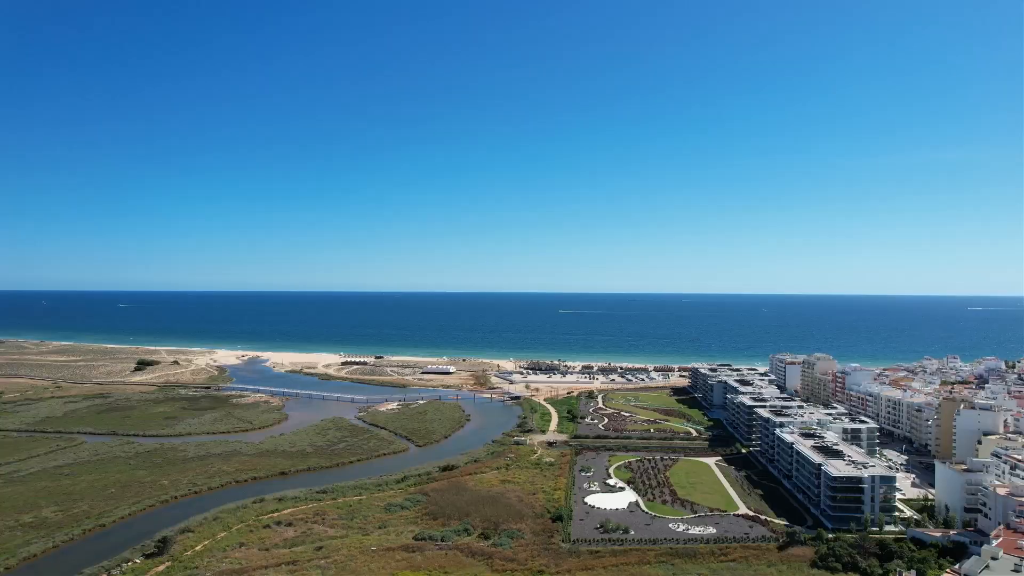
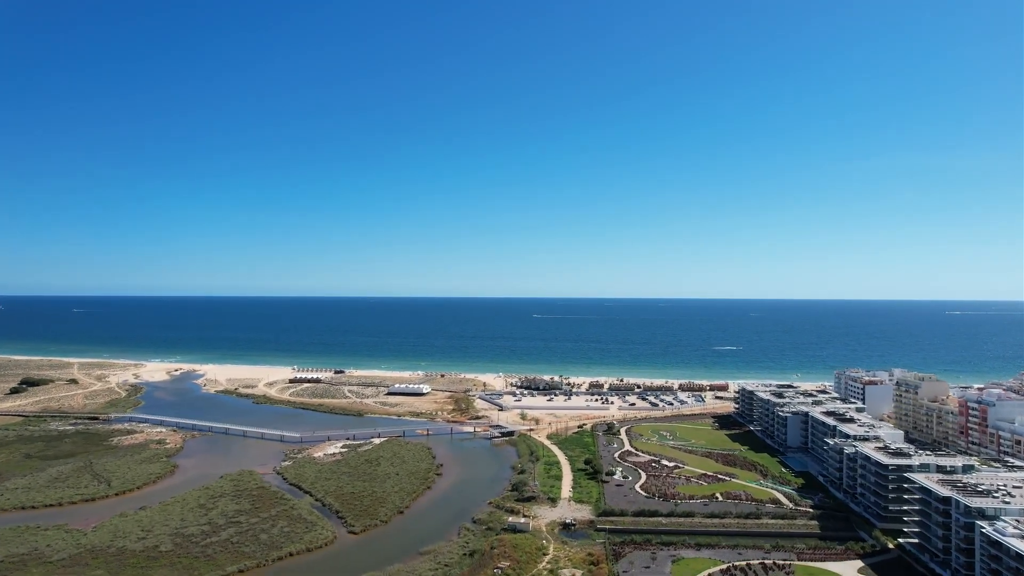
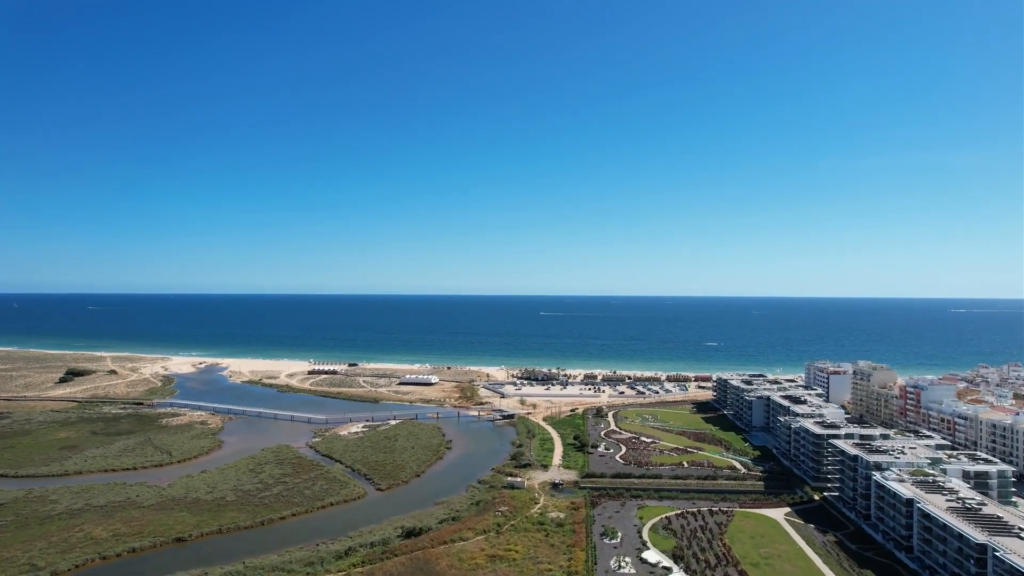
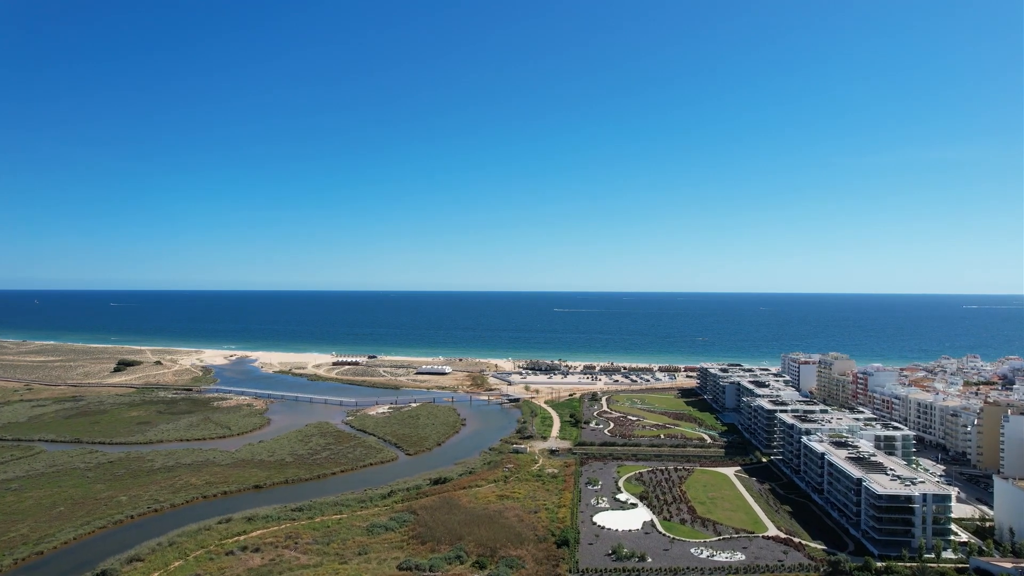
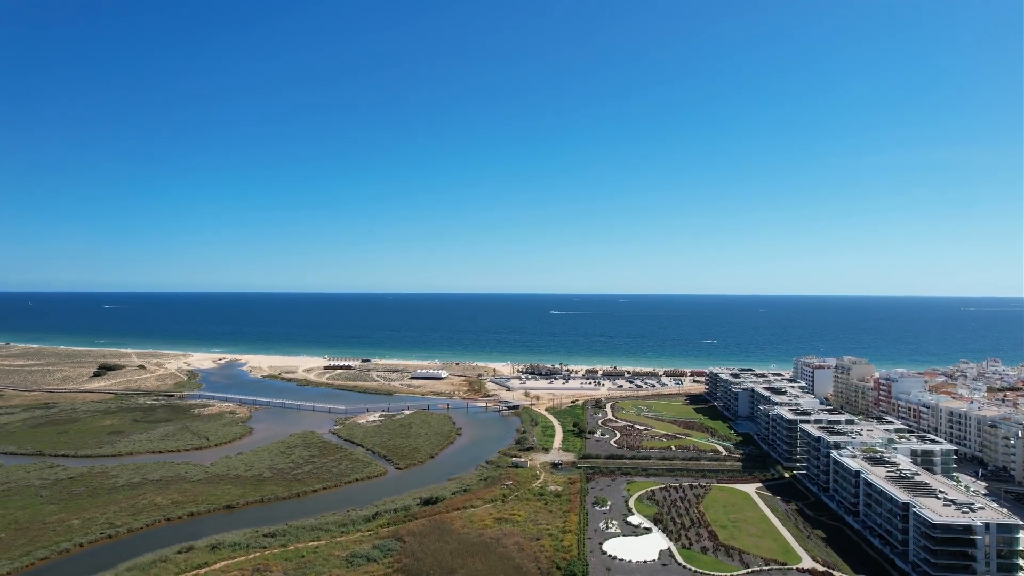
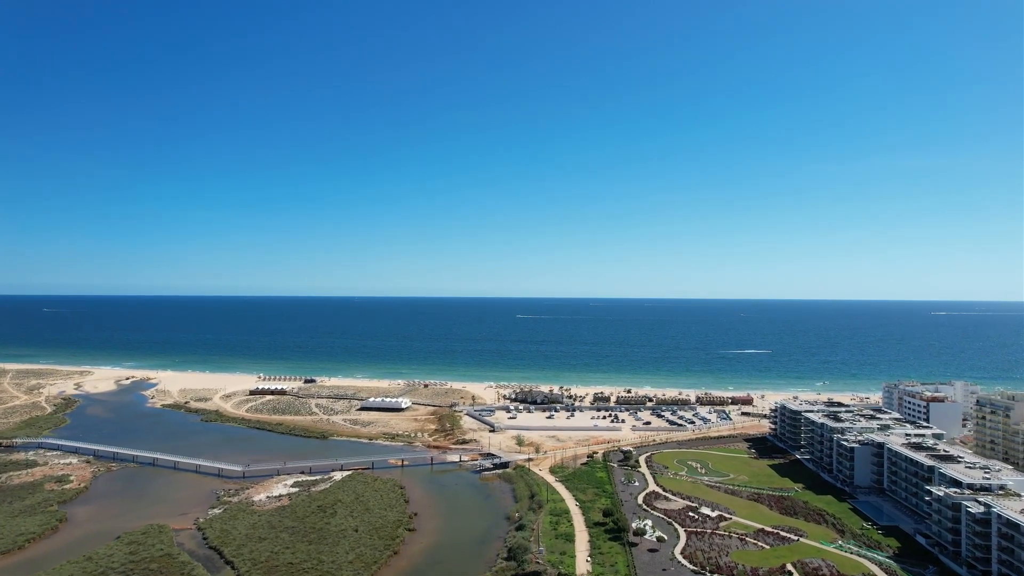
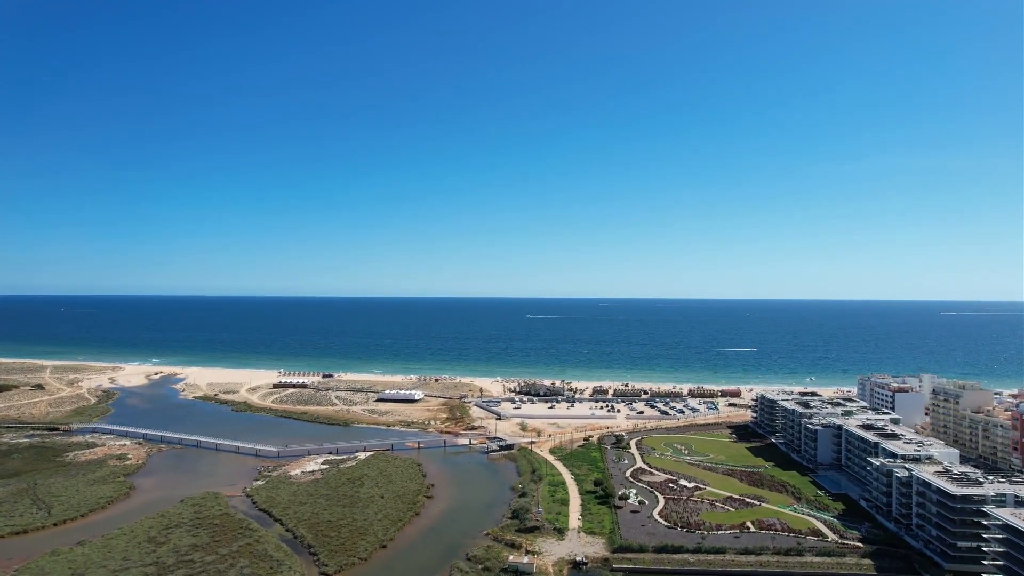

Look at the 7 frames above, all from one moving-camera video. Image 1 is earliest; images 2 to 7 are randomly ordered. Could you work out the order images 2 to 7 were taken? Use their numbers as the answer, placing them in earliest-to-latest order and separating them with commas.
4, 5, 3, 2, 7, 6
